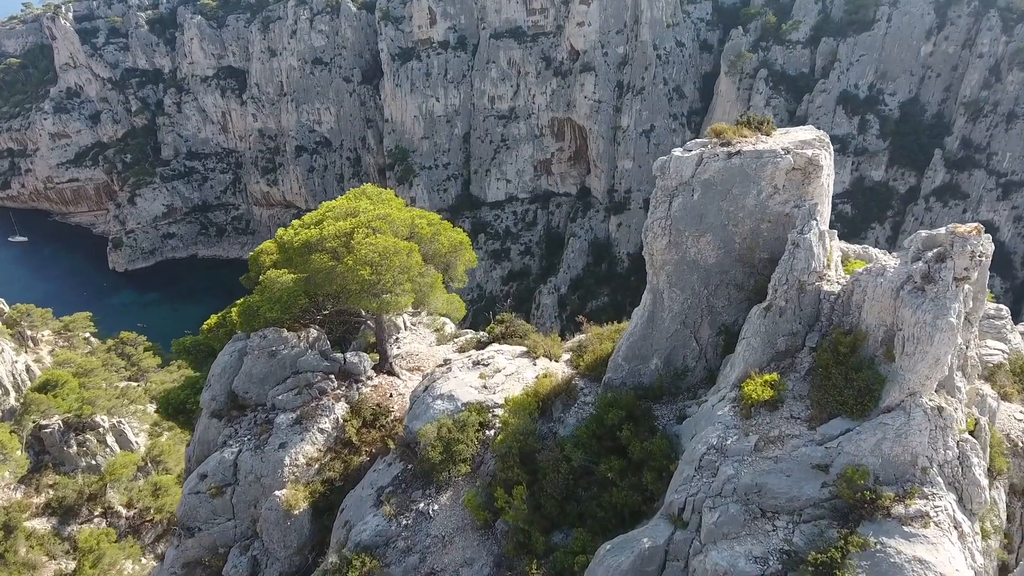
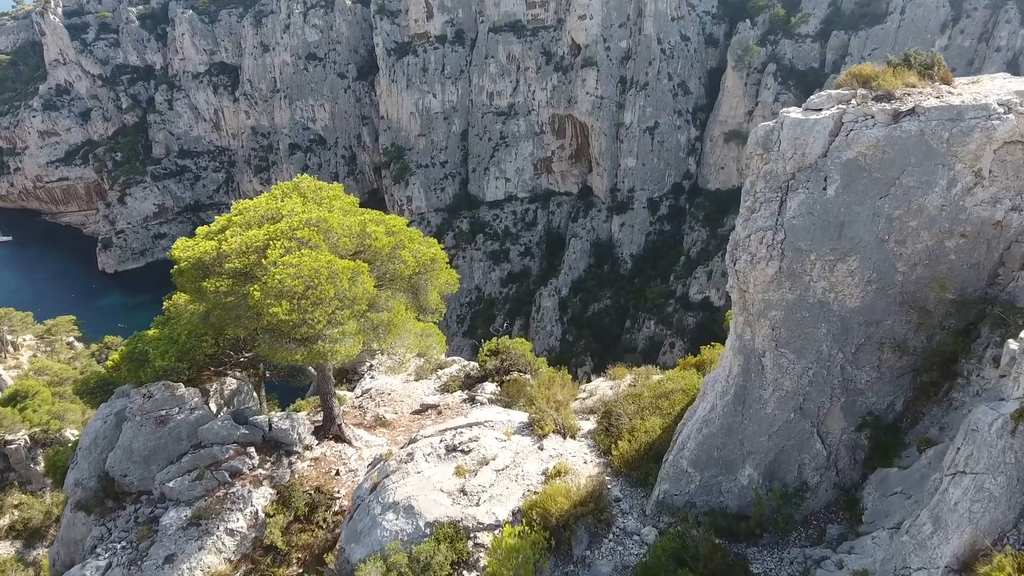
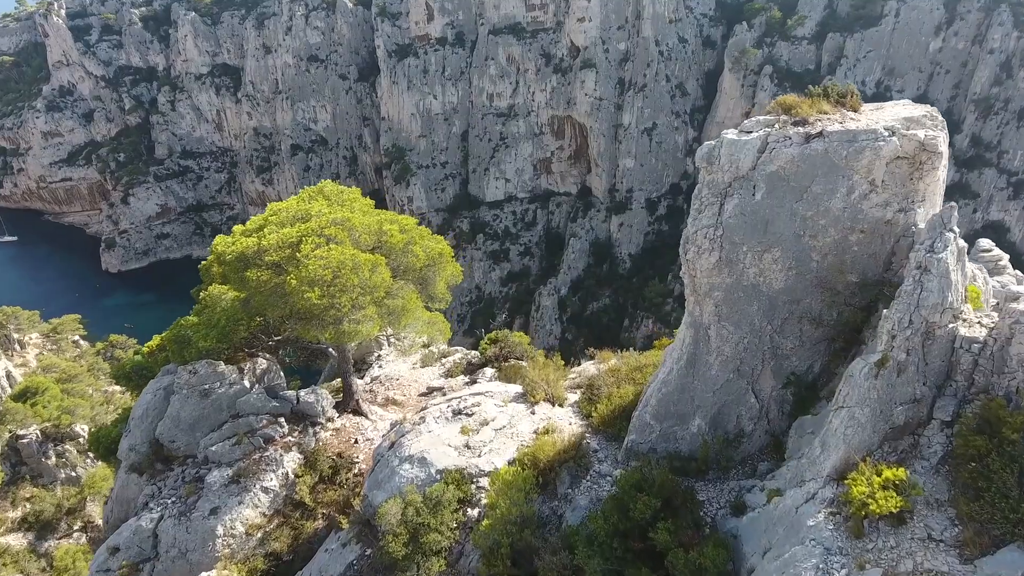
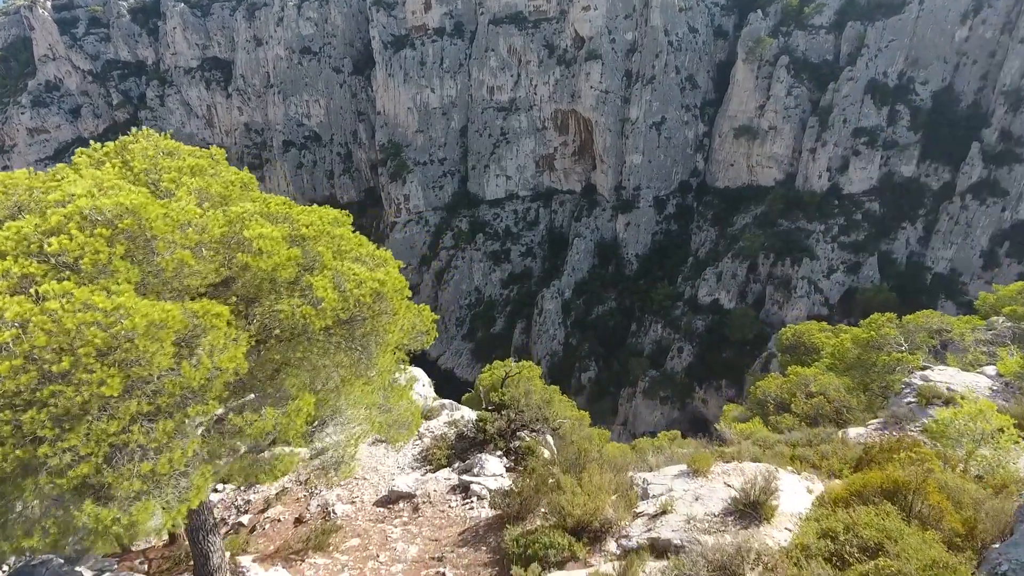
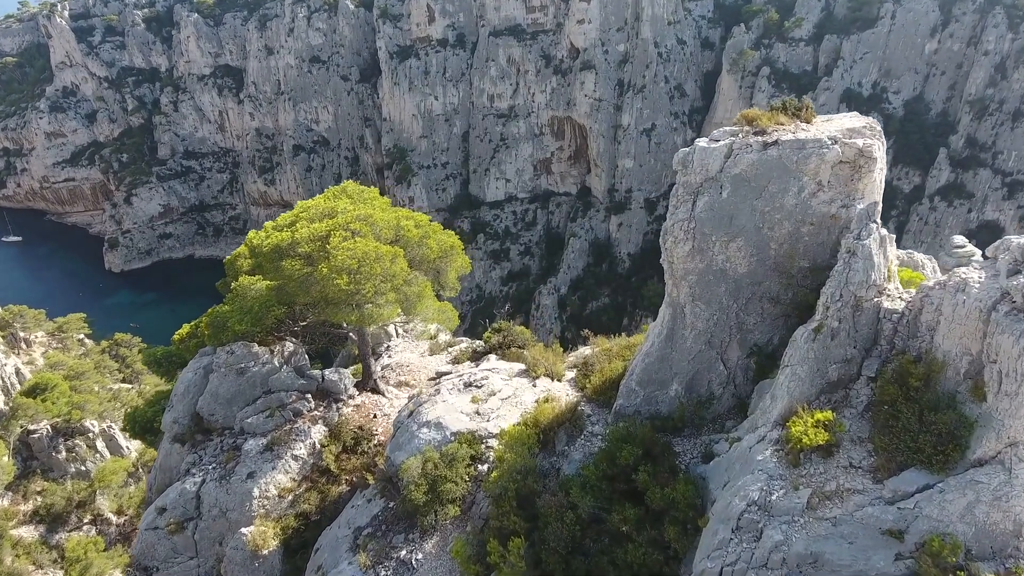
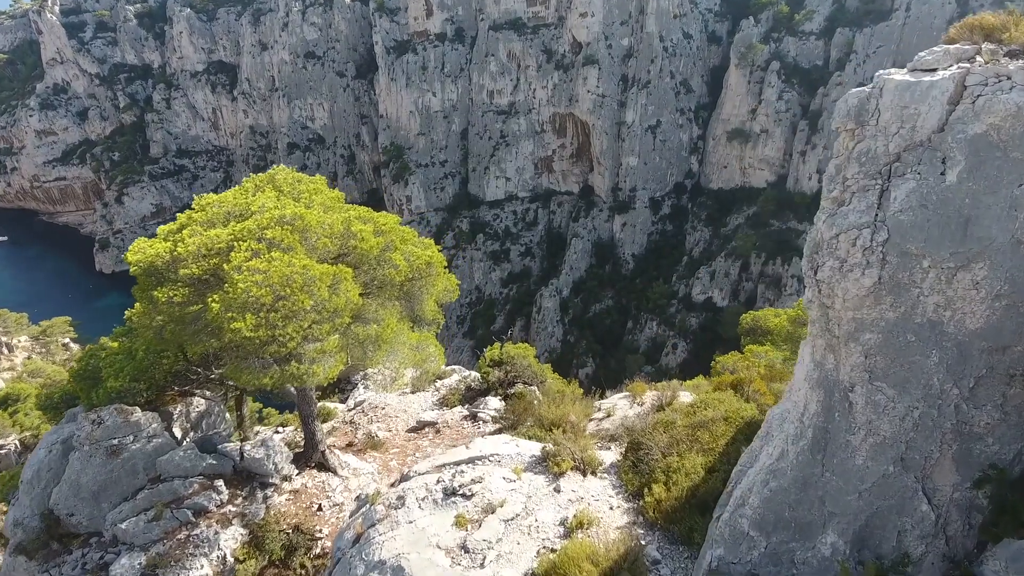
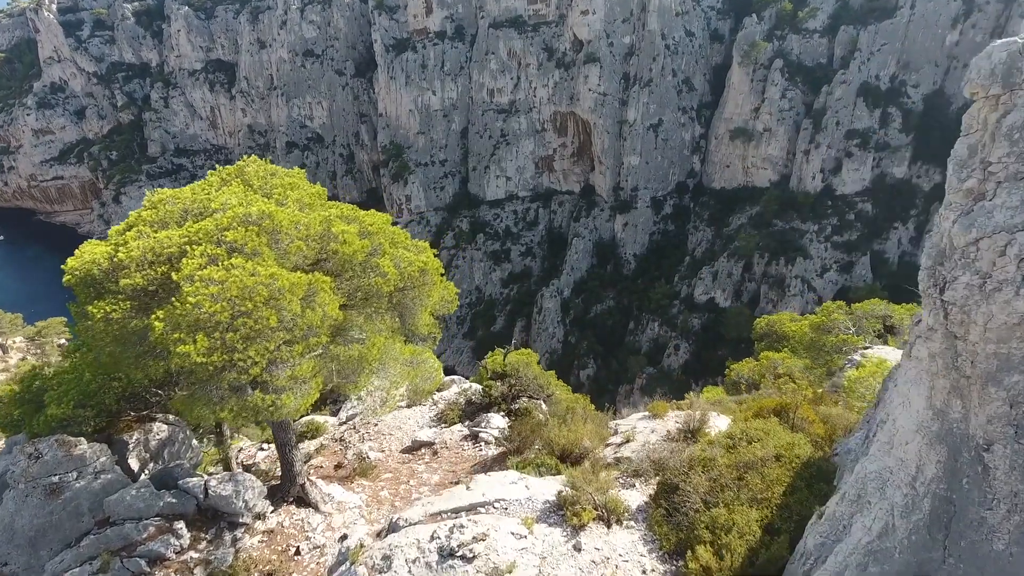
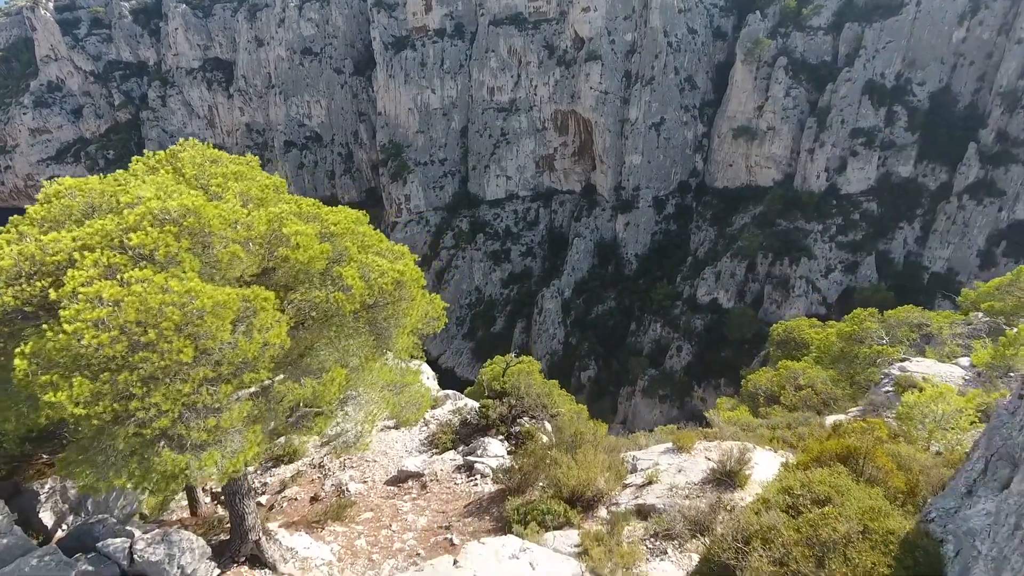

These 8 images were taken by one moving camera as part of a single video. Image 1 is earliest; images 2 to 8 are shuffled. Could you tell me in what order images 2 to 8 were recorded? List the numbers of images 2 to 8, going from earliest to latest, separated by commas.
5, 3, 2, 6, 7, 8, 4
